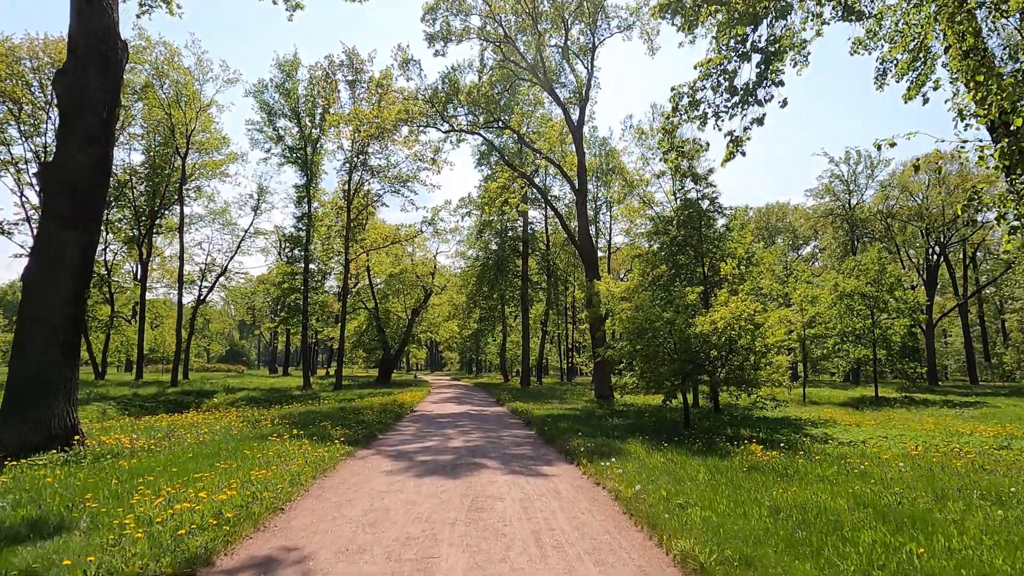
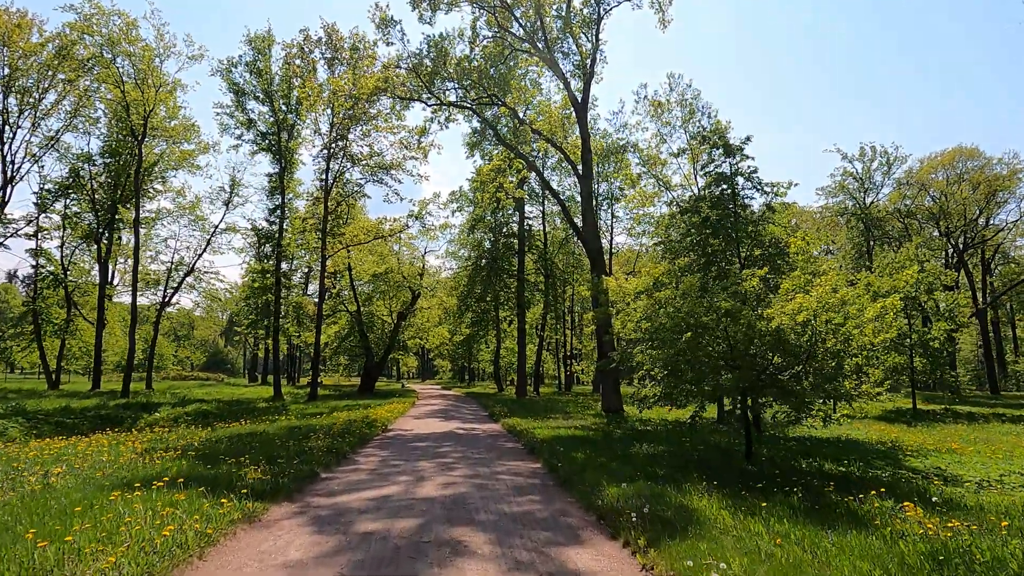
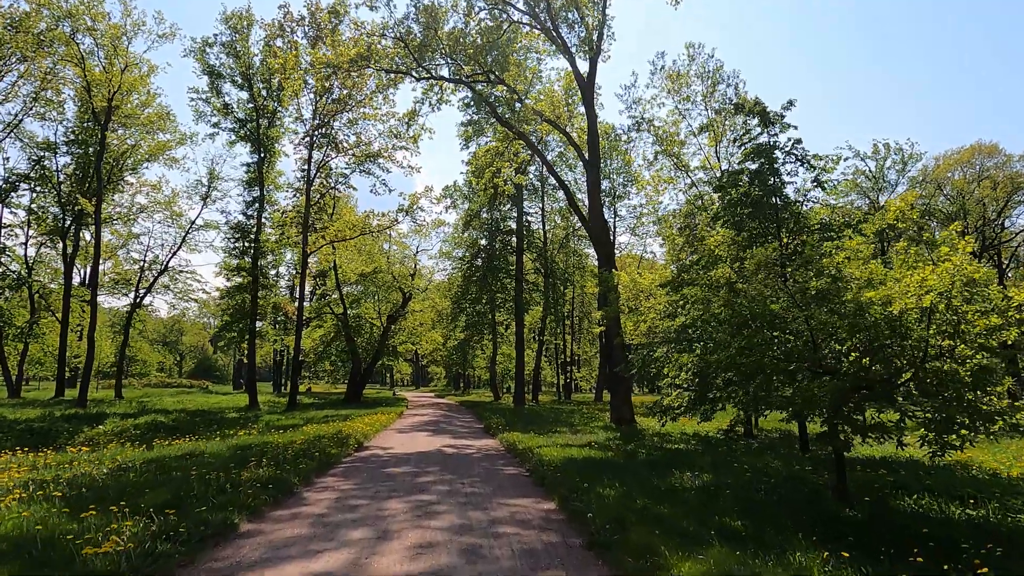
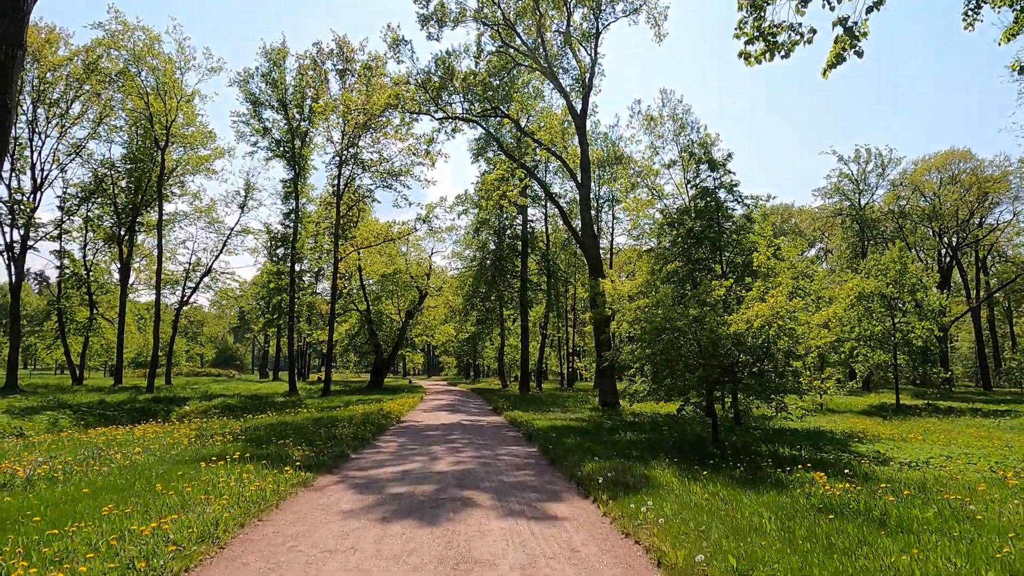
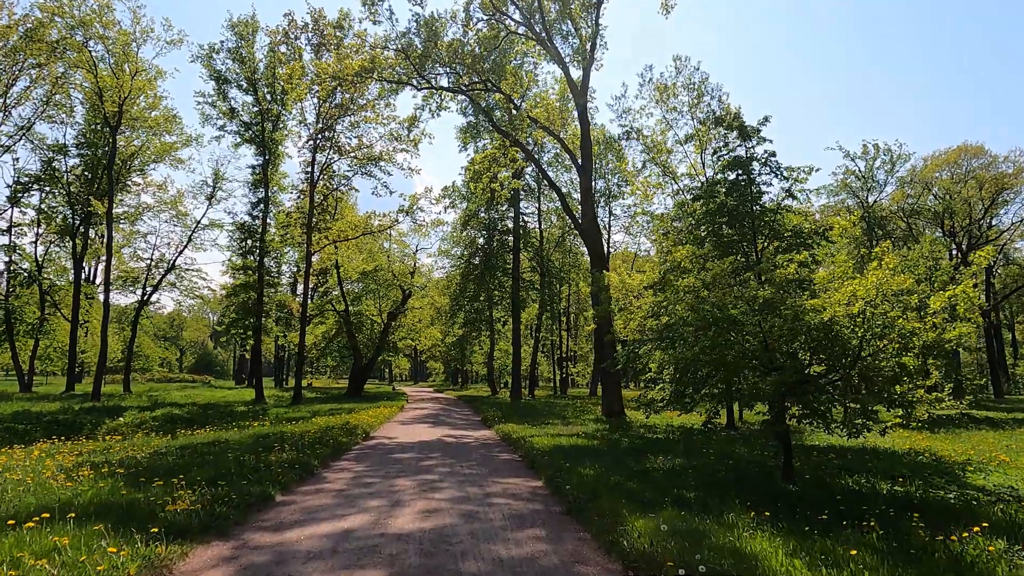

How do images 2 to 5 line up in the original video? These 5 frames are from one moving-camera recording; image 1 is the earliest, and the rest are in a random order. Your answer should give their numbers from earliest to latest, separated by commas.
4, 2, 5, 3
